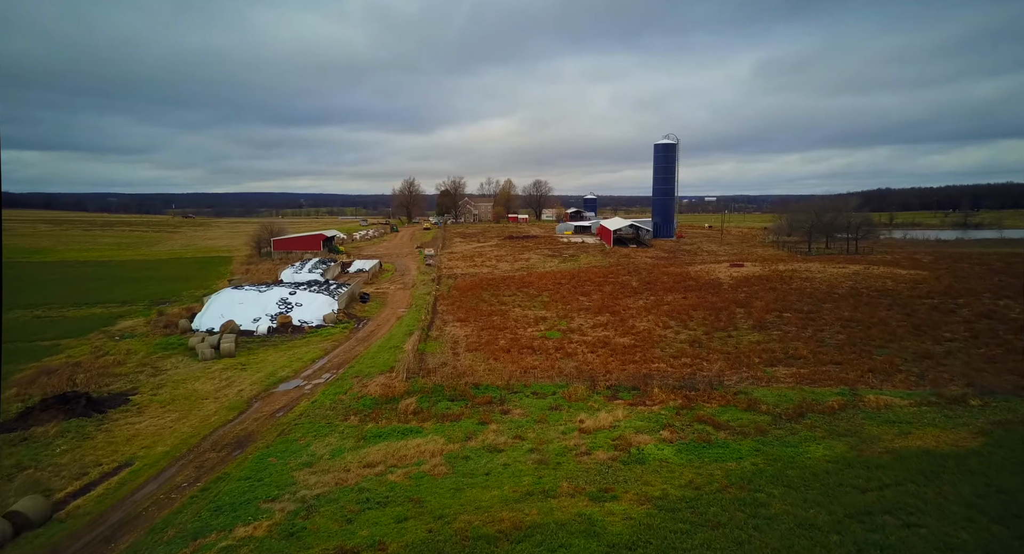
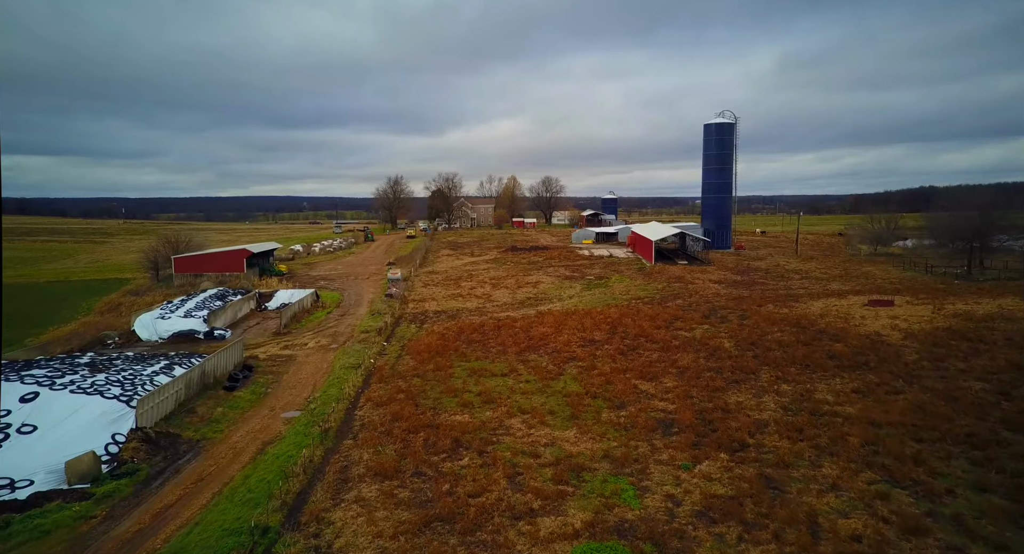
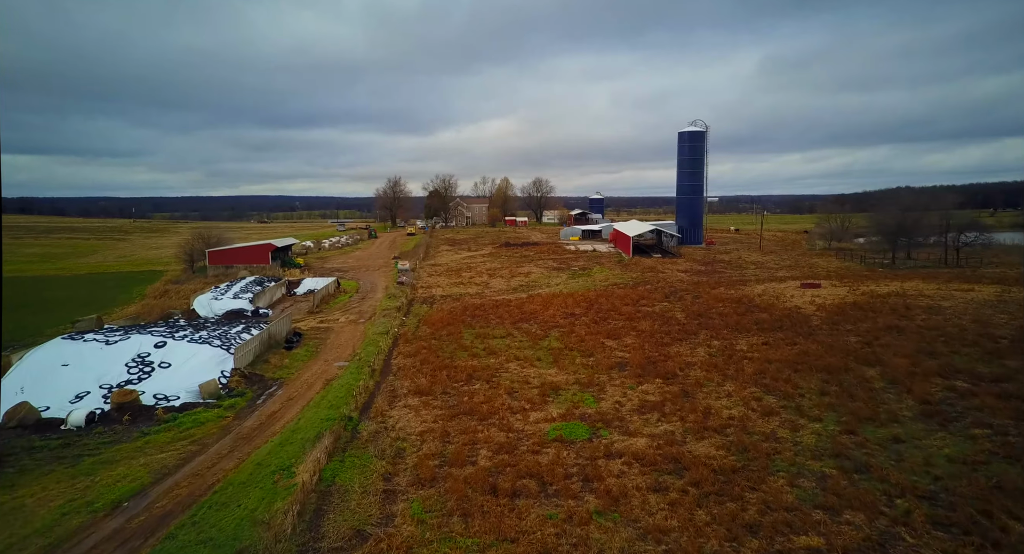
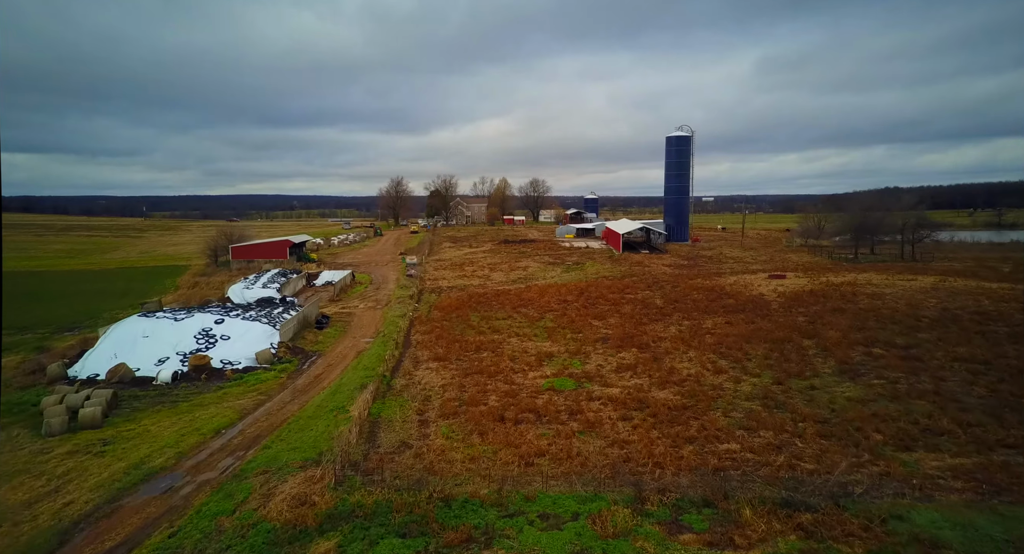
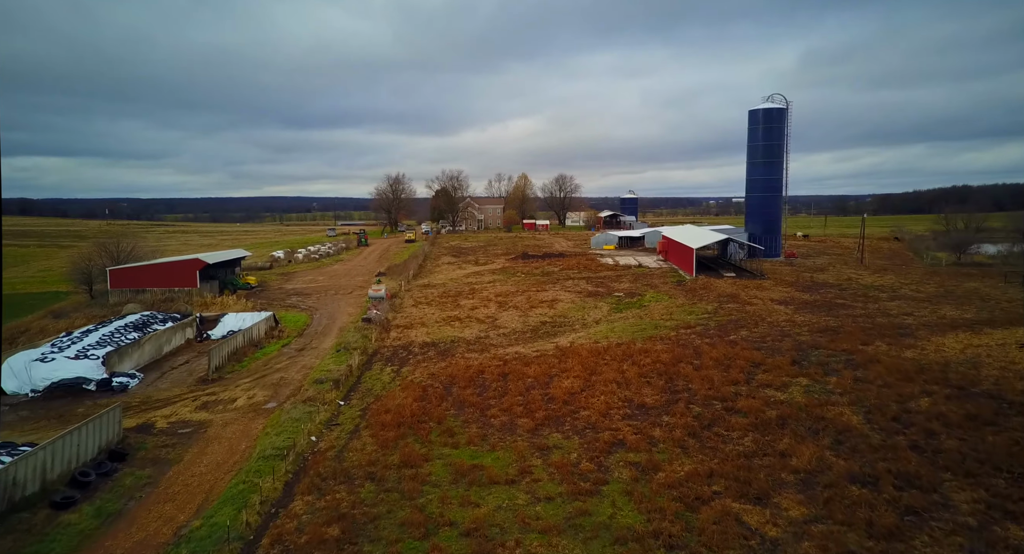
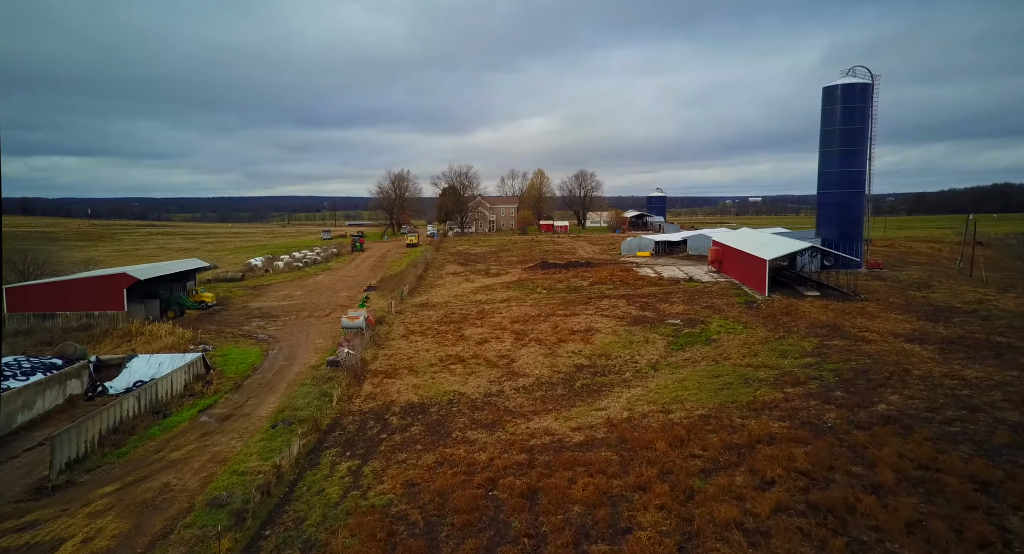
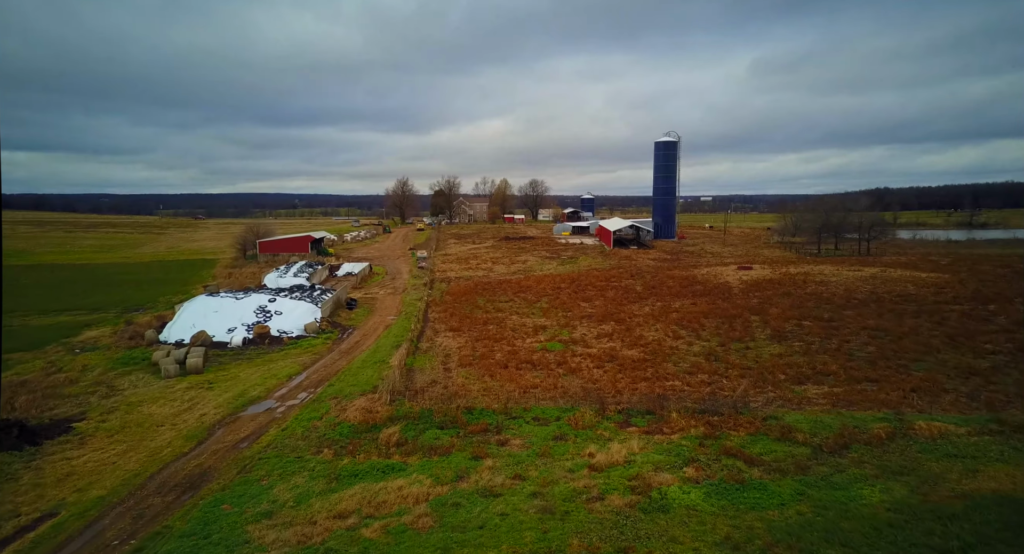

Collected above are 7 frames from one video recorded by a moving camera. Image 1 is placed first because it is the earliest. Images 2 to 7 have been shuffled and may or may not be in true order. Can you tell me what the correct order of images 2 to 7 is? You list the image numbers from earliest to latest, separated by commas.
7, 4, 3, 2, 5, 6
